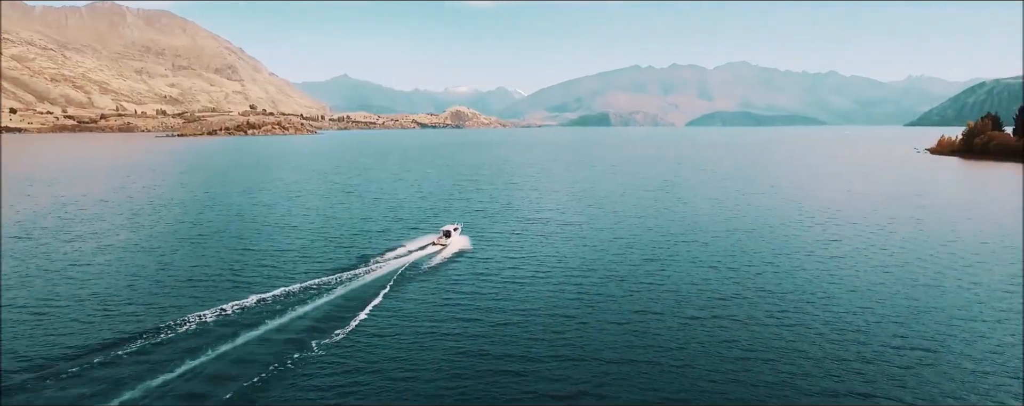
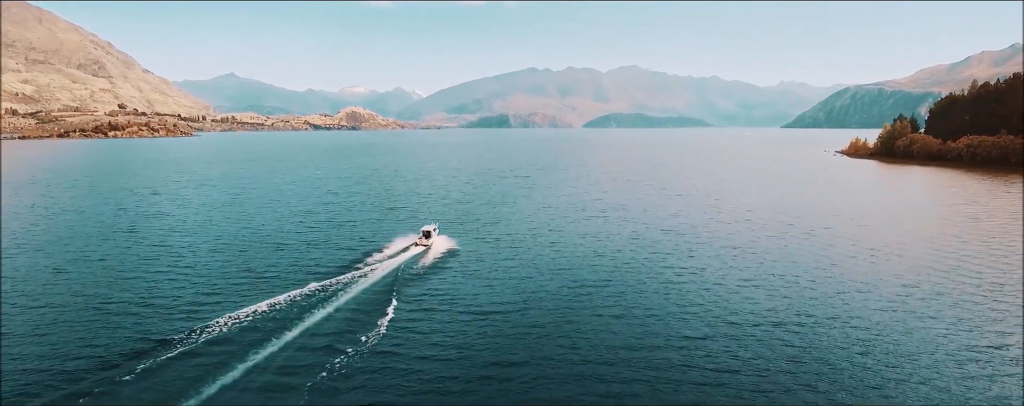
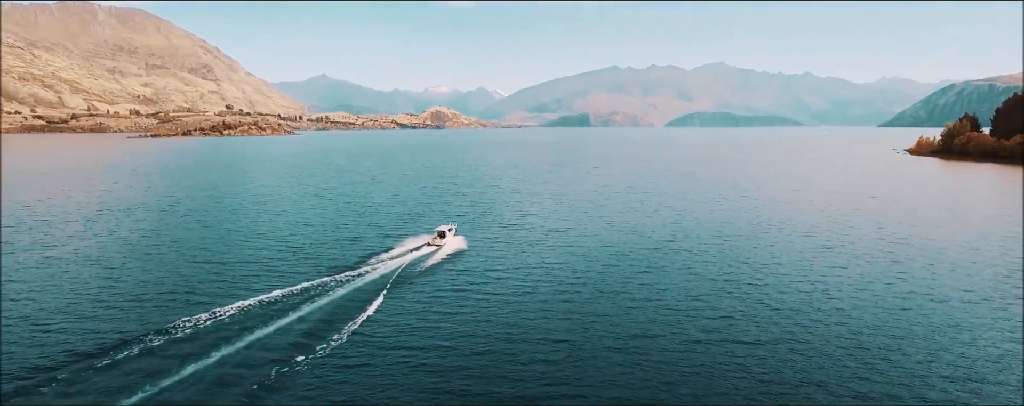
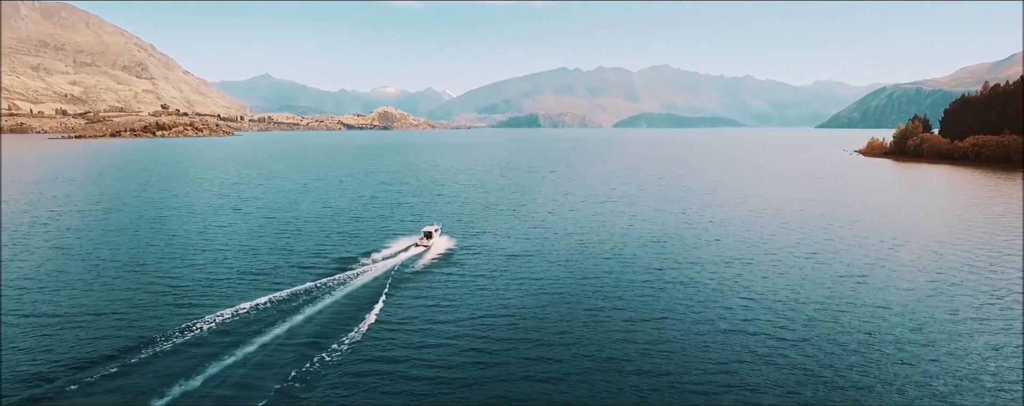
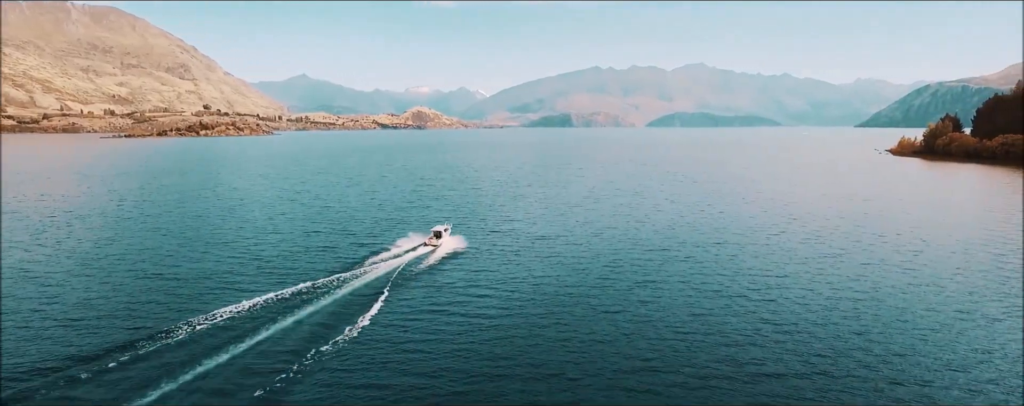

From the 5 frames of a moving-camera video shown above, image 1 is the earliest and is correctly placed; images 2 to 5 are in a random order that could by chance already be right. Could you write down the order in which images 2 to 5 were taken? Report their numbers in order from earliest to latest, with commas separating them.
3, 5, 4, 2
